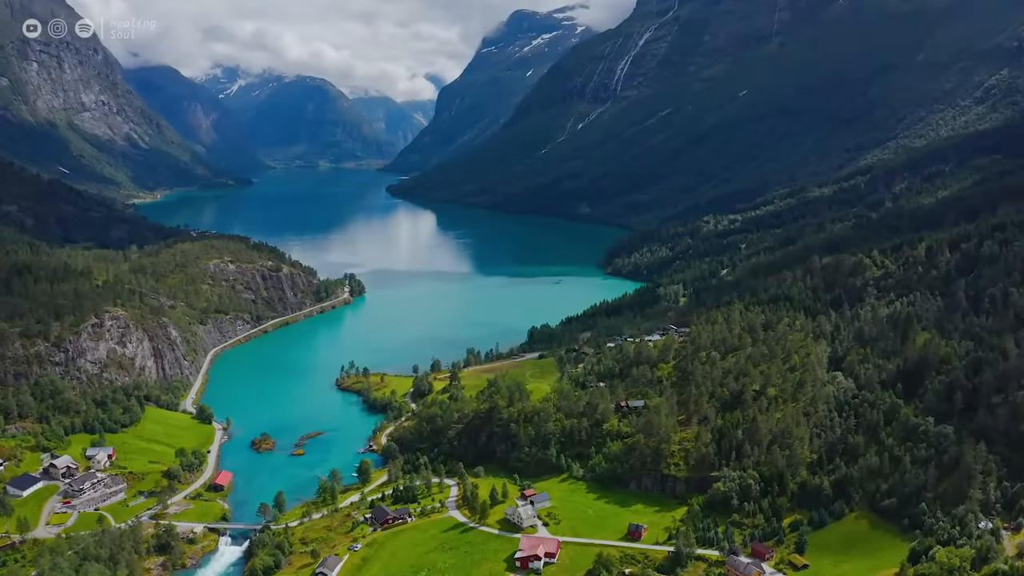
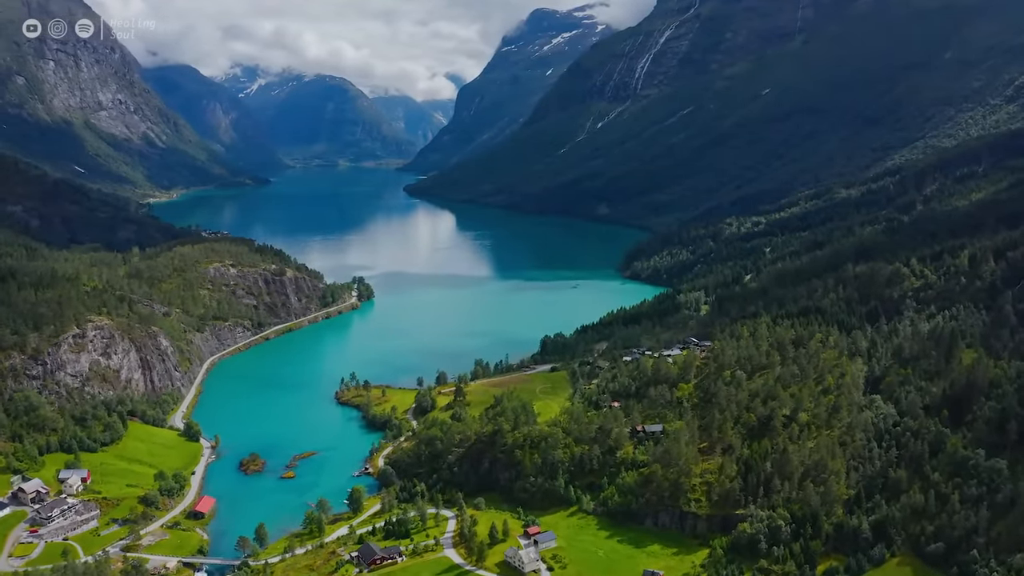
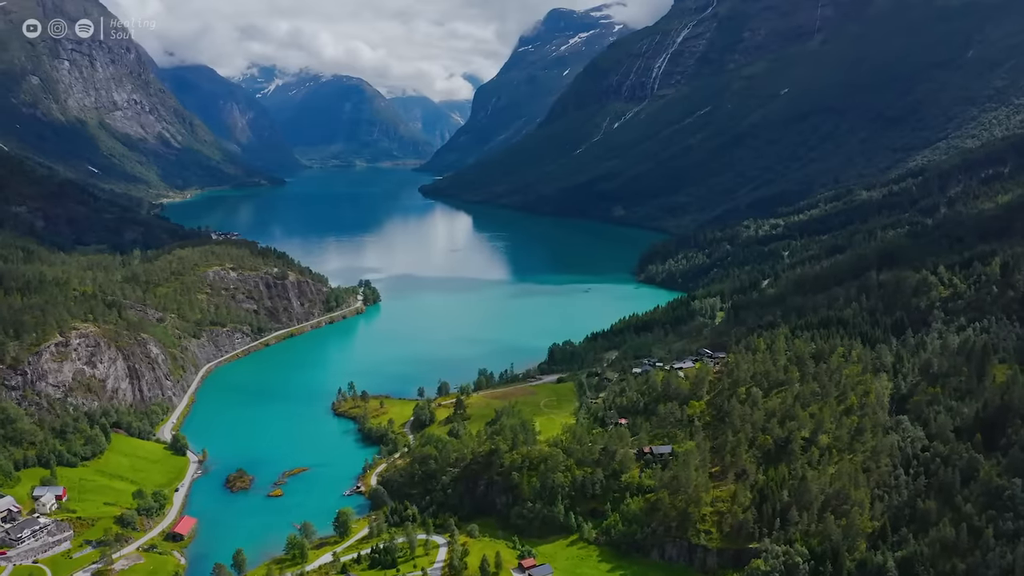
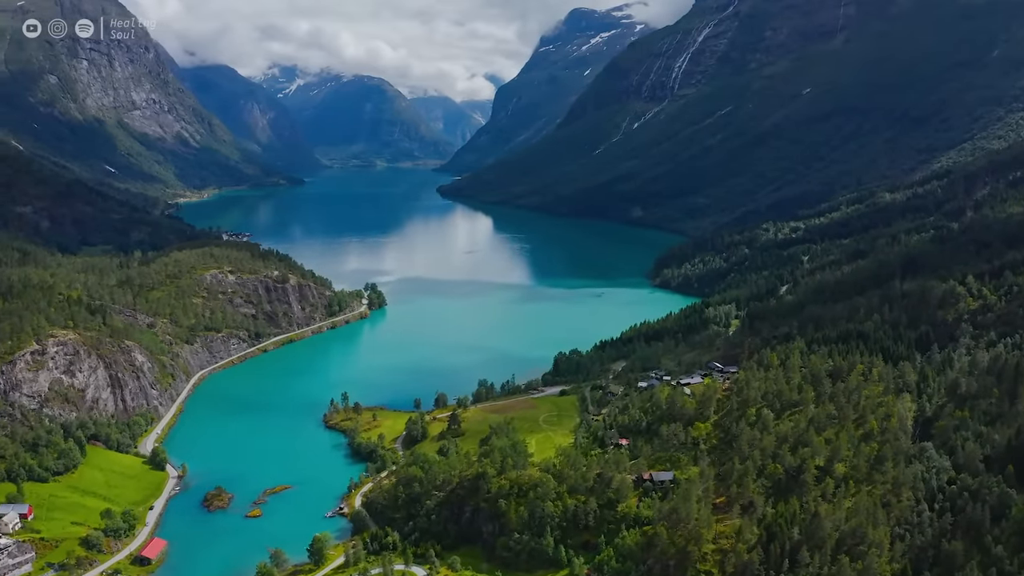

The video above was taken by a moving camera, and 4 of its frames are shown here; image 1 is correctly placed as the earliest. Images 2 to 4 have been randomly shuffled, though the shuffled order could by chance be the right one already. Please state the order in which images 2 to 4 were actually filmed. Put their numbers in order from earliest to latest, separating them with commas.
2, 3, 4
